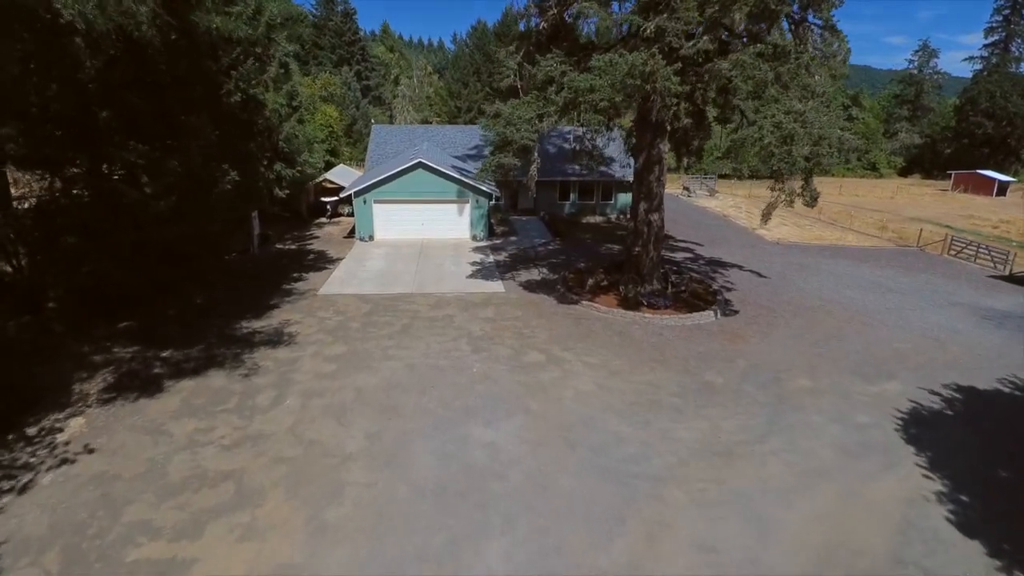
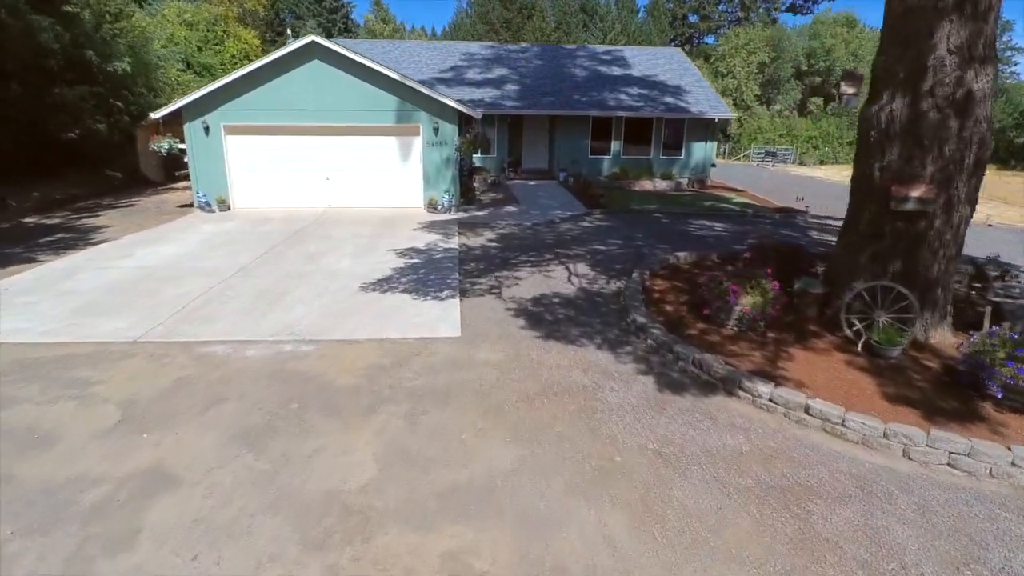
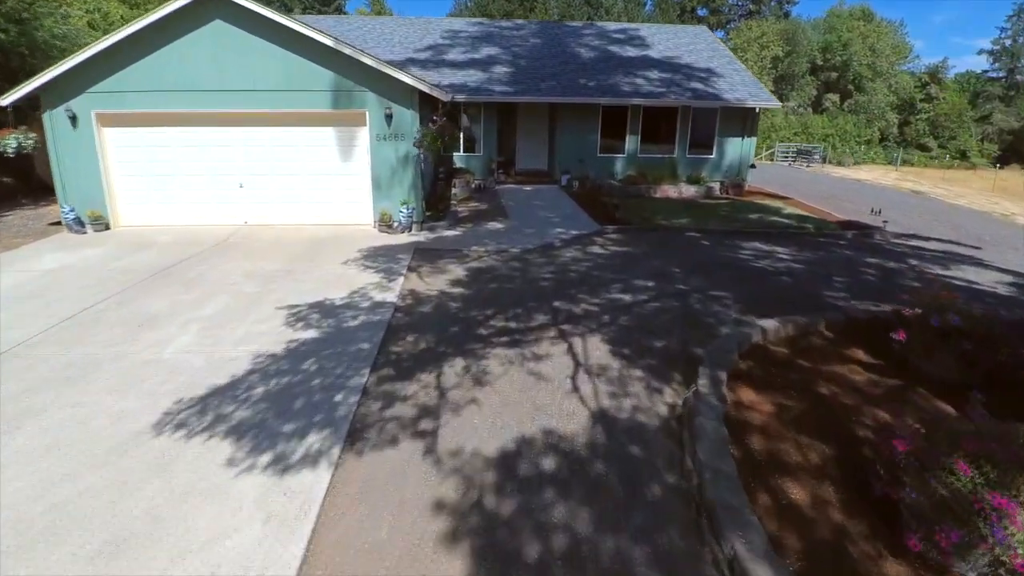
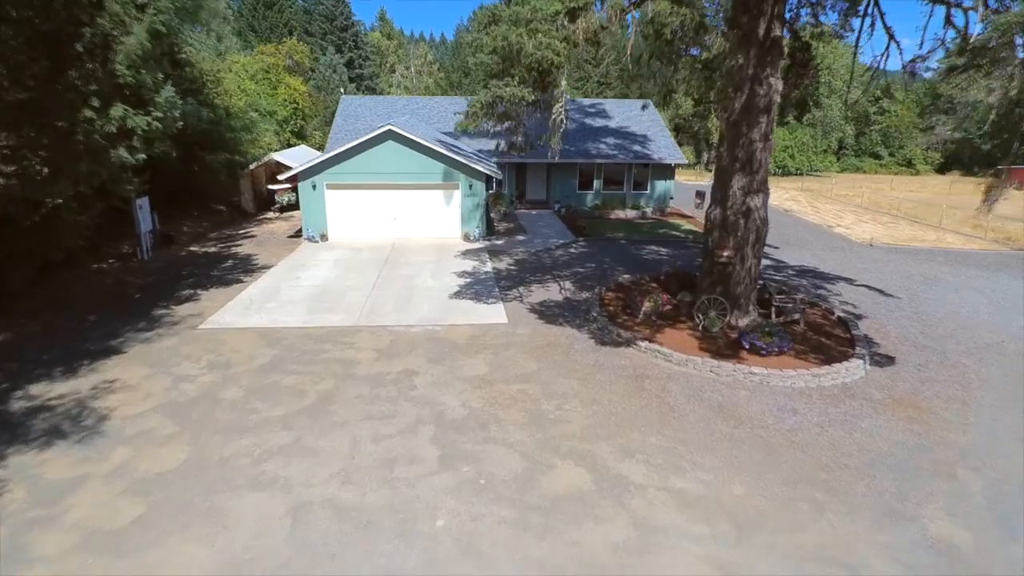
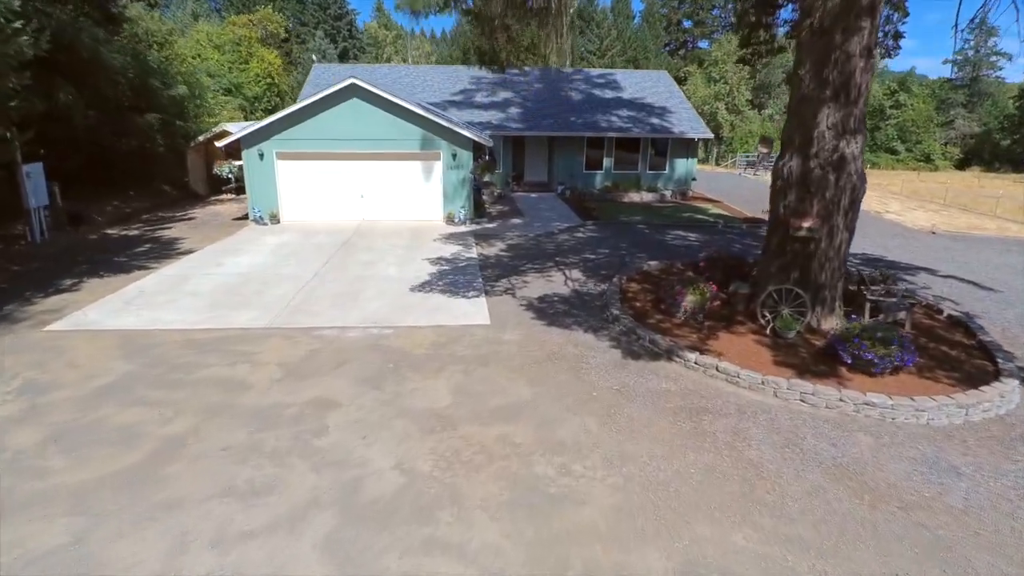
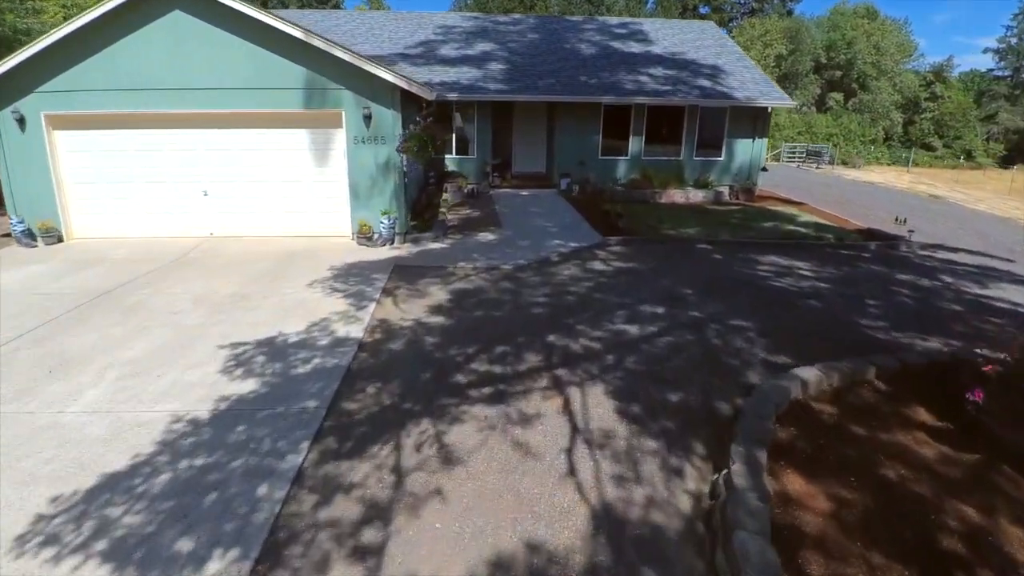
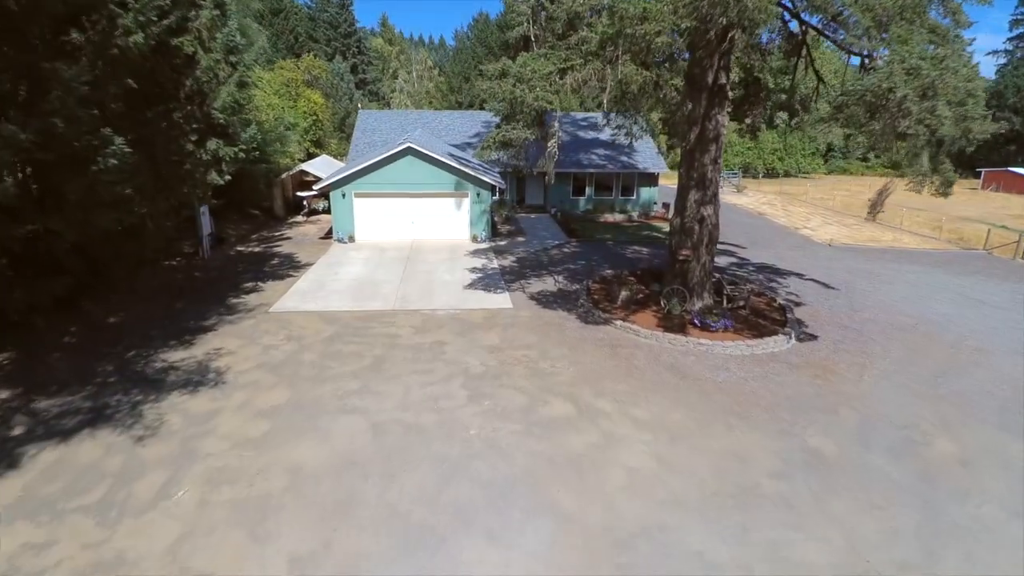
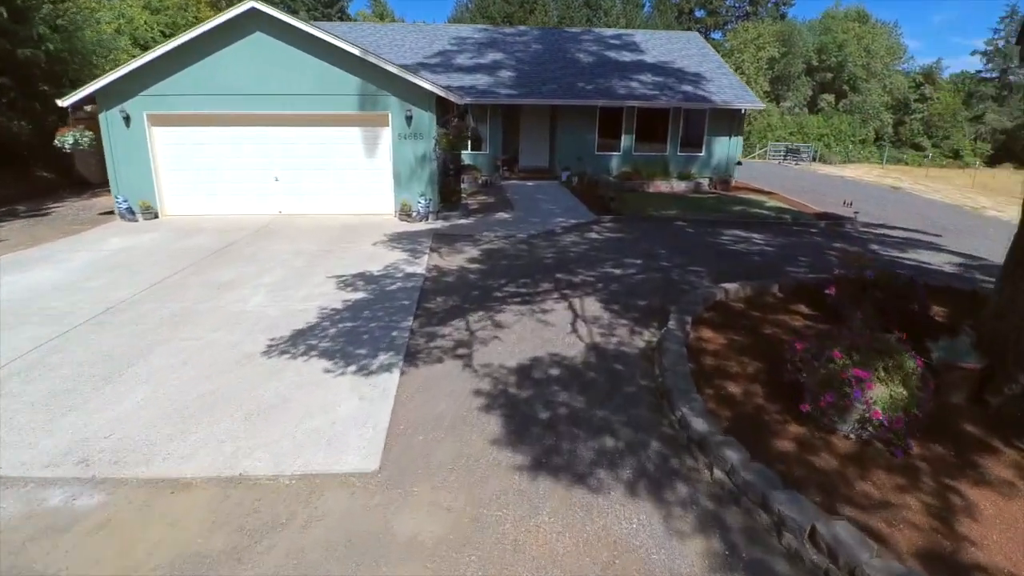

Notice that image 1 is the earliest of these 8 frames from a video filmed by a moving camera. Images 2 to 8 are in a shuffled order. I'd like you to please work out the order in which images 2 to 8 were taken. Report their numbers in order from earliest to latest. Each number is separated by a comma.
7, 4, 5, 2, 8, 3, 6
